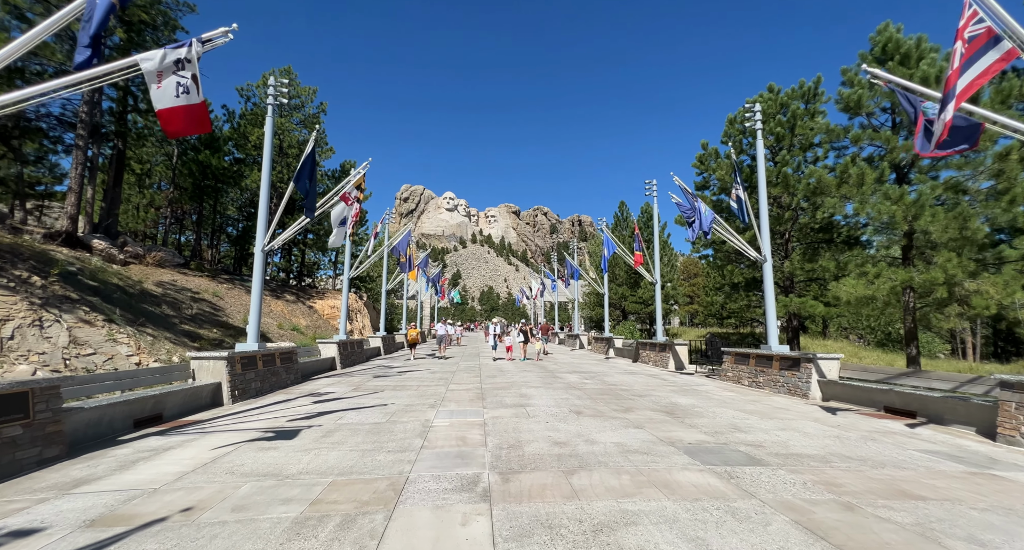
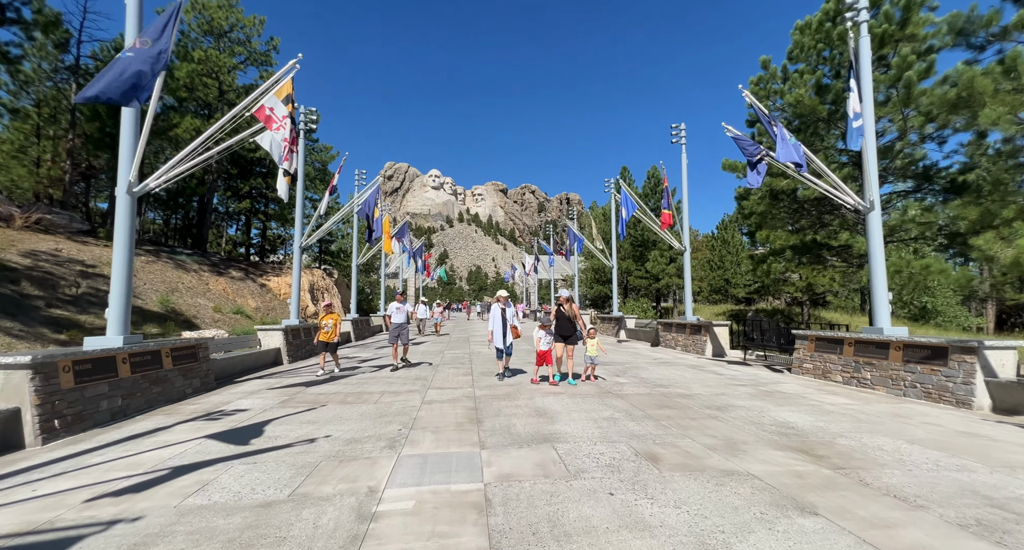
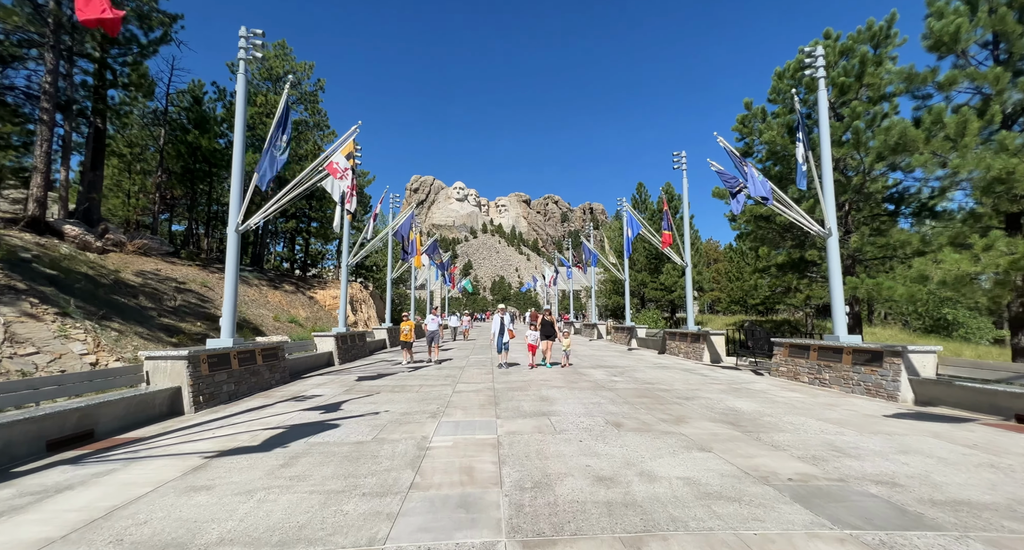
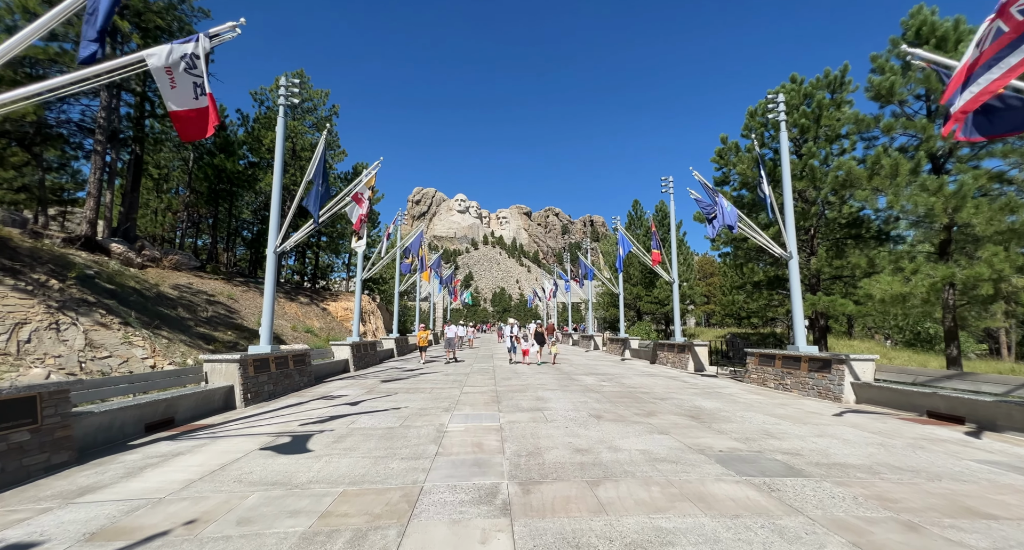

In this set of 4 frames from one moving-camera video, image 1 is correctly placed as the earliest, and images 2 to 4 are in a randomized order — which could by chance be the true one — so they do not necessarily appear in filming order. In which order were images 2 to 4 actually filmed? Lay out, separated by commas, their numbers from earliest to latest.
4, 3, 2
